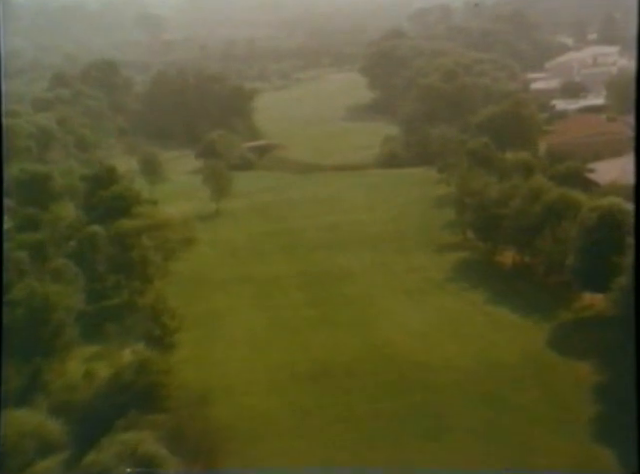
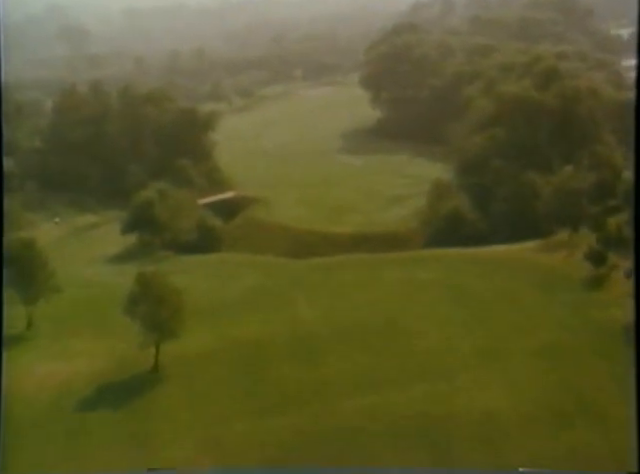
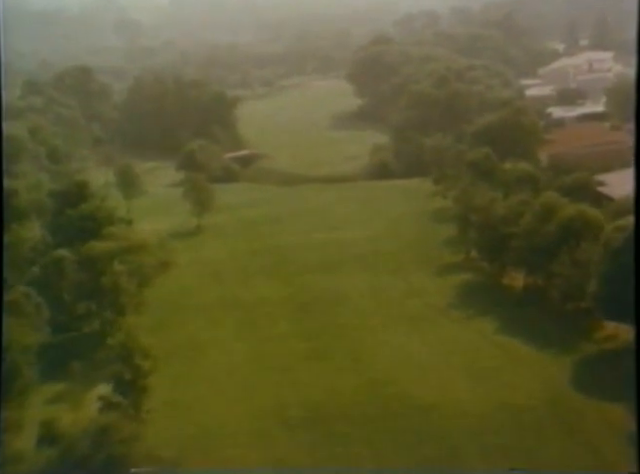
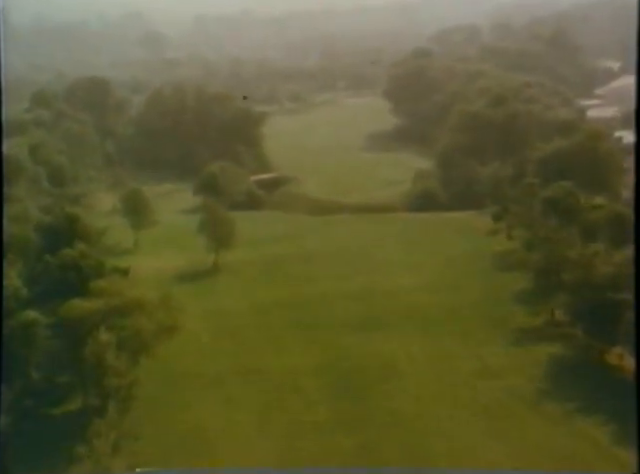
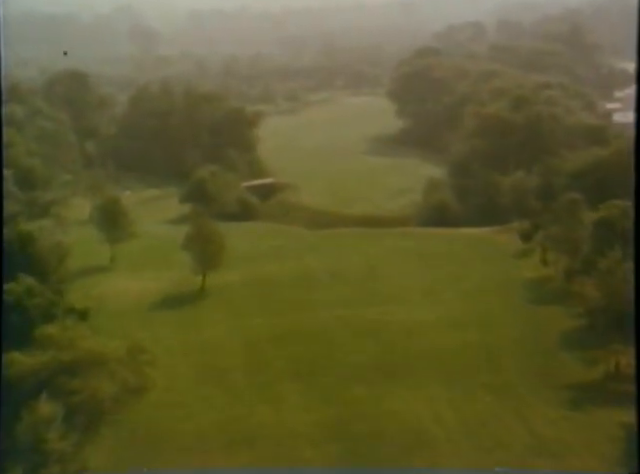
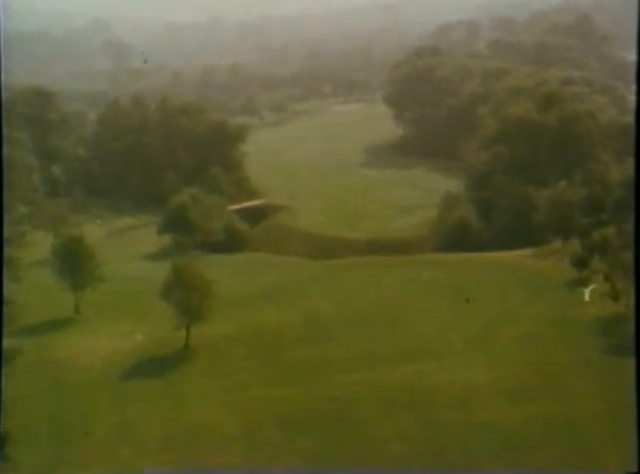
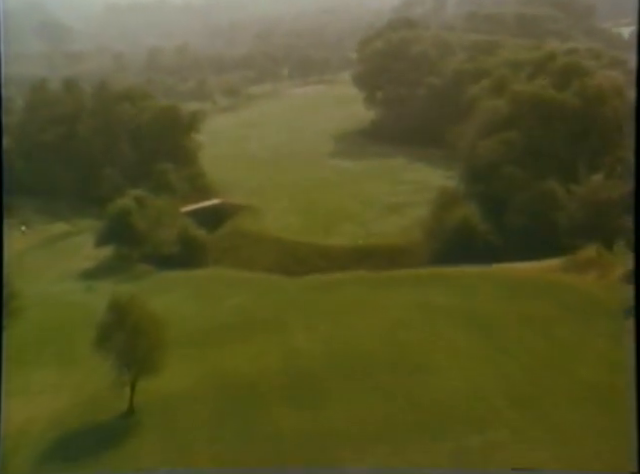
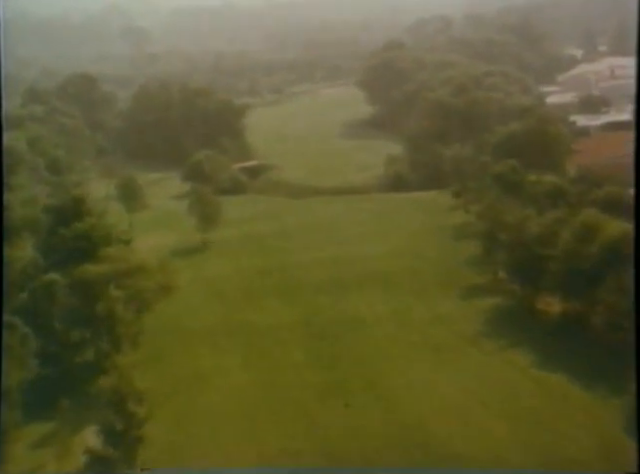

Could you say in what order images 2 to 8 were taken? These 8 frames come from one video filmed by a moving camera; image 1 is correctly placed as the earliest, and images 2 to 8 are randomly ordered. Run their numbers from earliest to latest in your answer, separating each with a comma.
3, 8, 4, 5, 6, 2, 7
